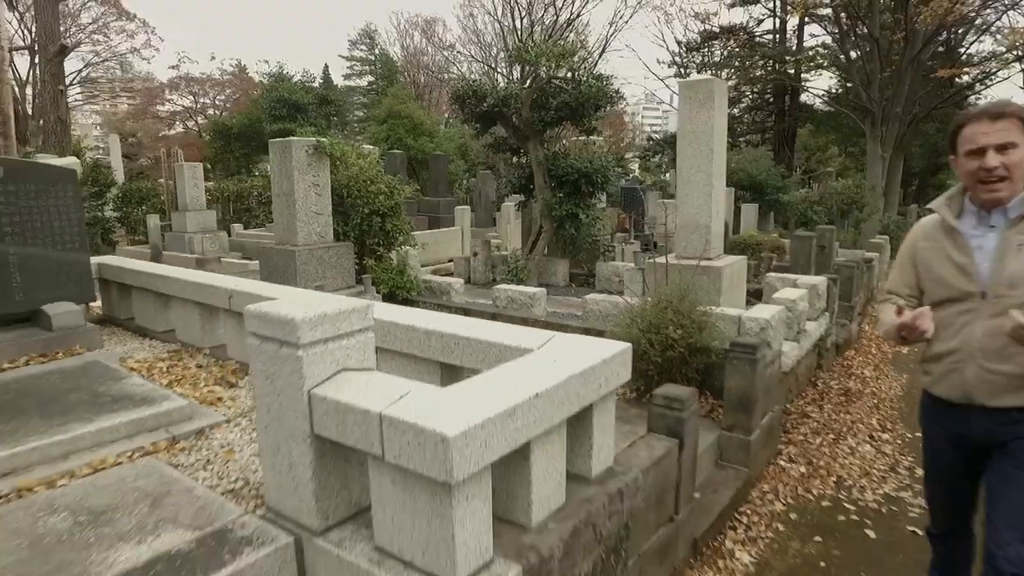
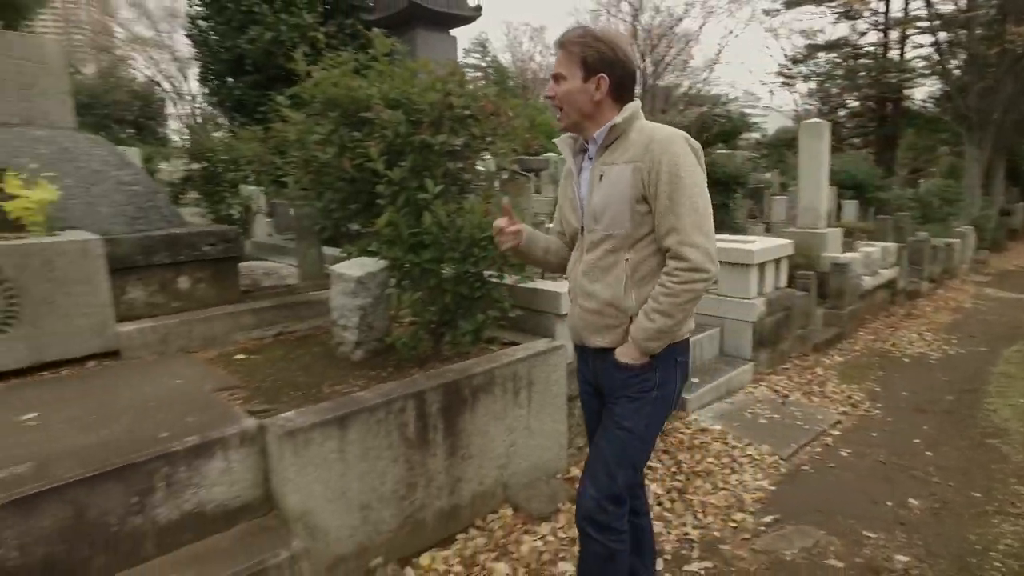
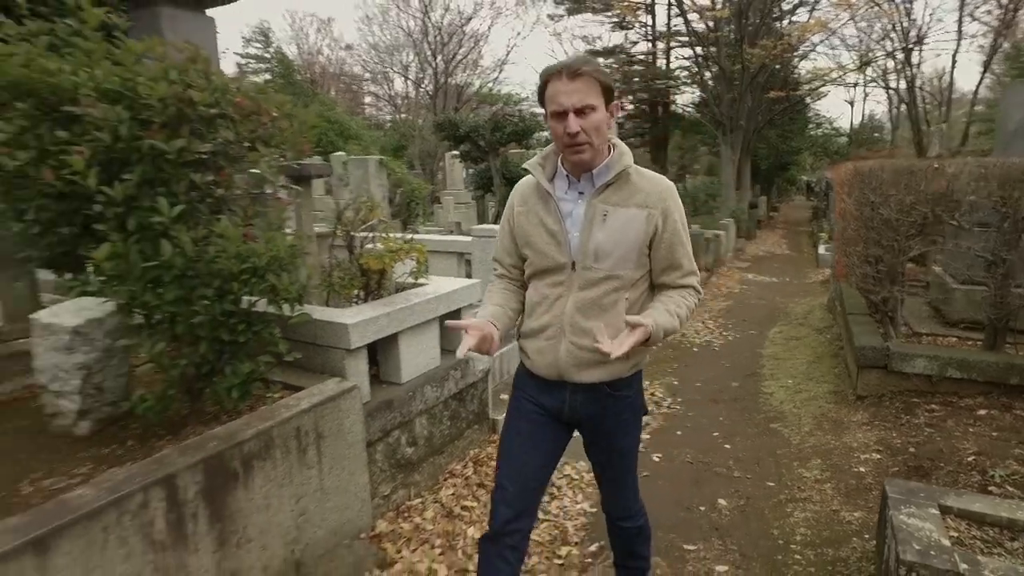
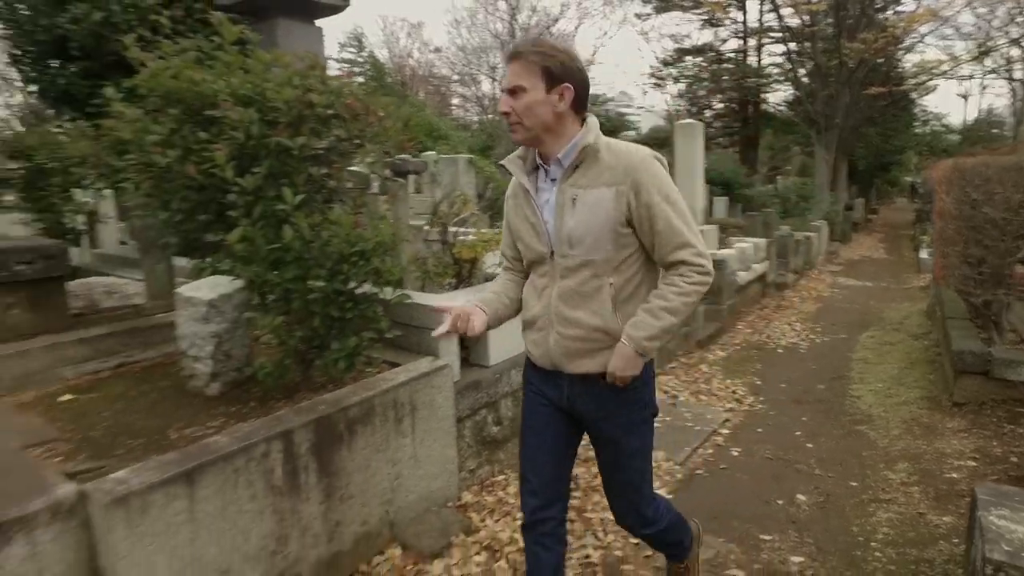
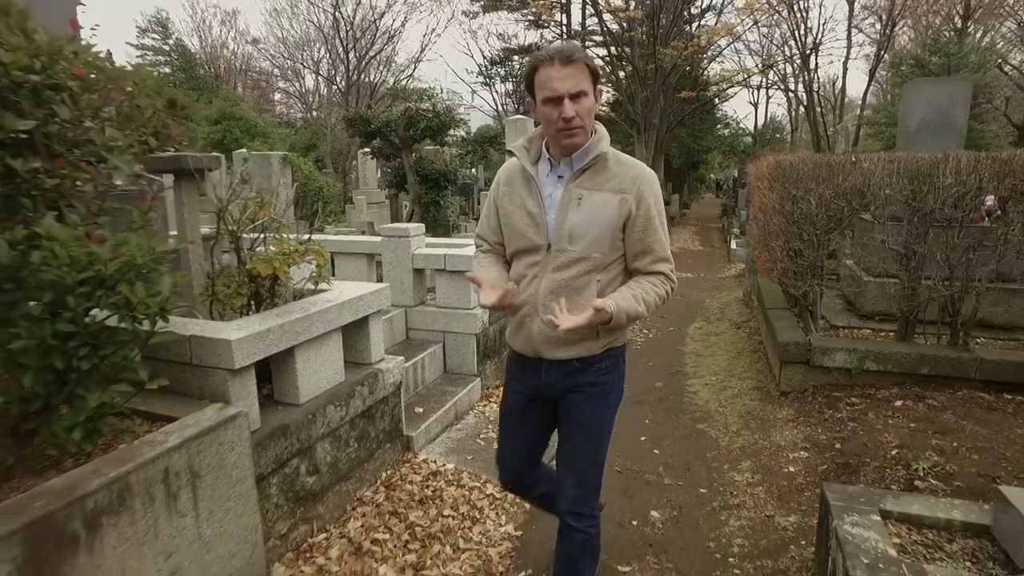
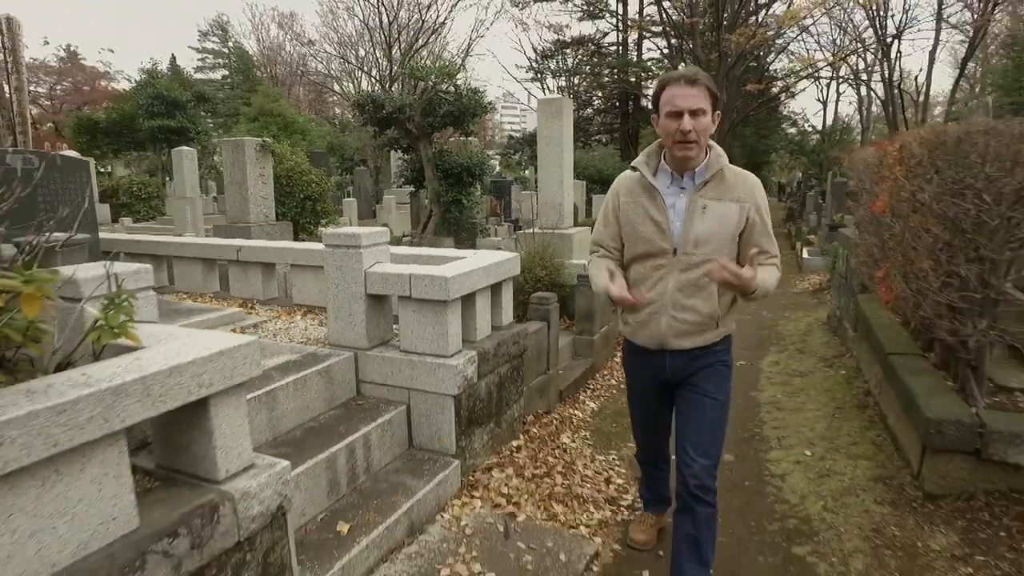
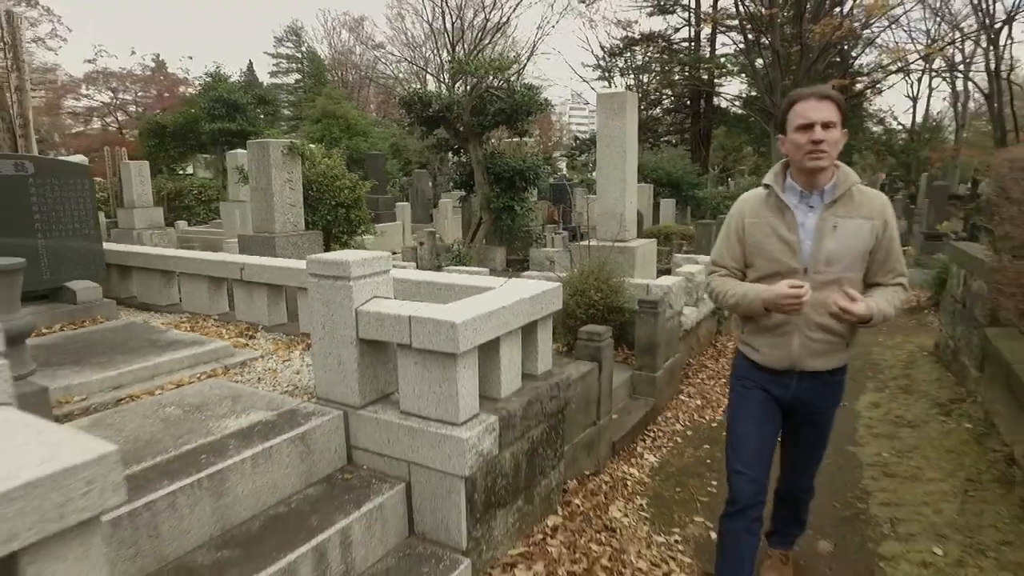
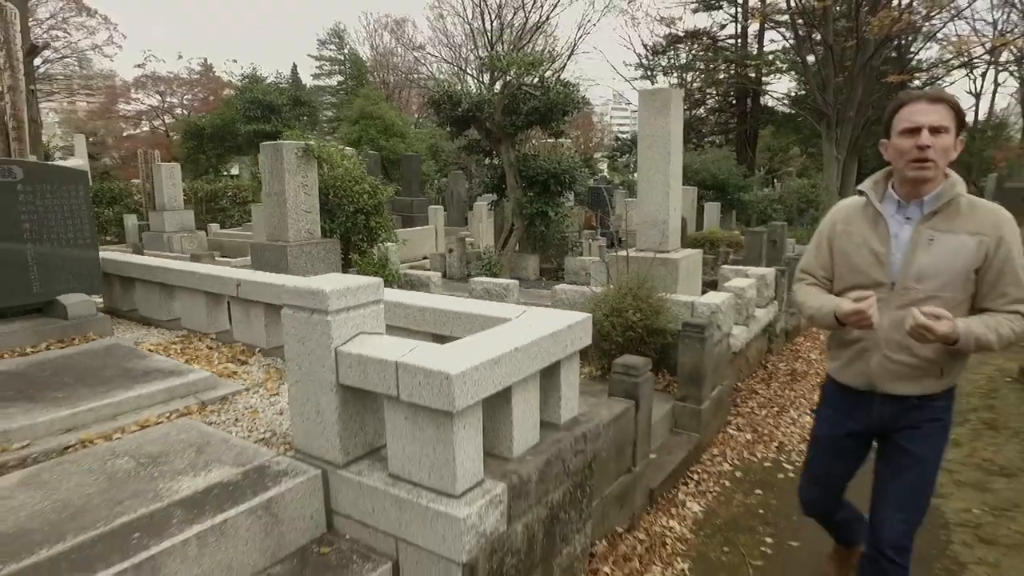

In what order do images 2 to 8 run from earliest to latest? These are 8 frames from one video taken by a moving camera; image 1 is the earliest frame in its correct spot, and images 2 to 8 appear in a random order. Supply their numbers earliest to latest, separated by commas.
8, 7, 6, 5, 3, 4, 2
